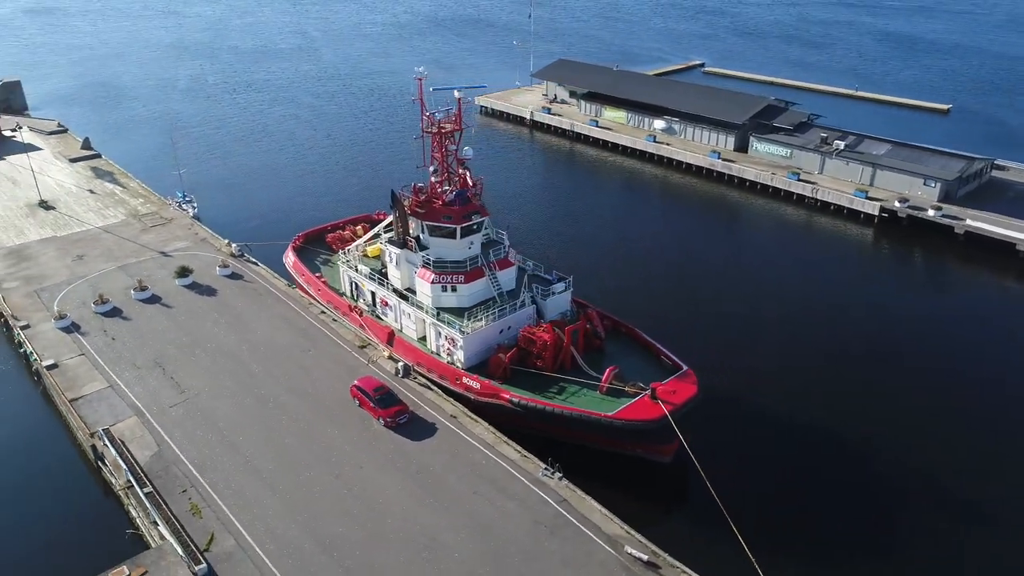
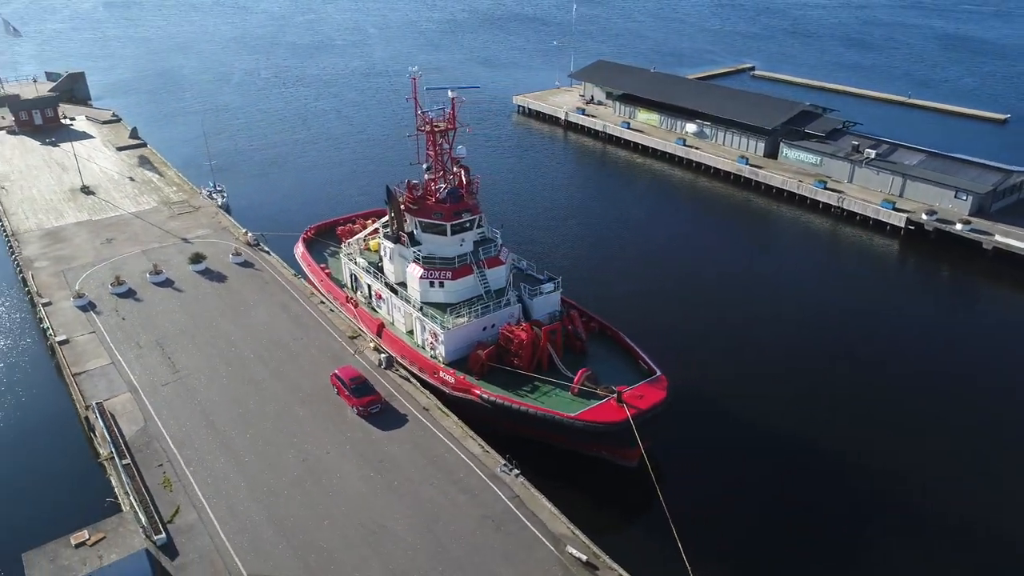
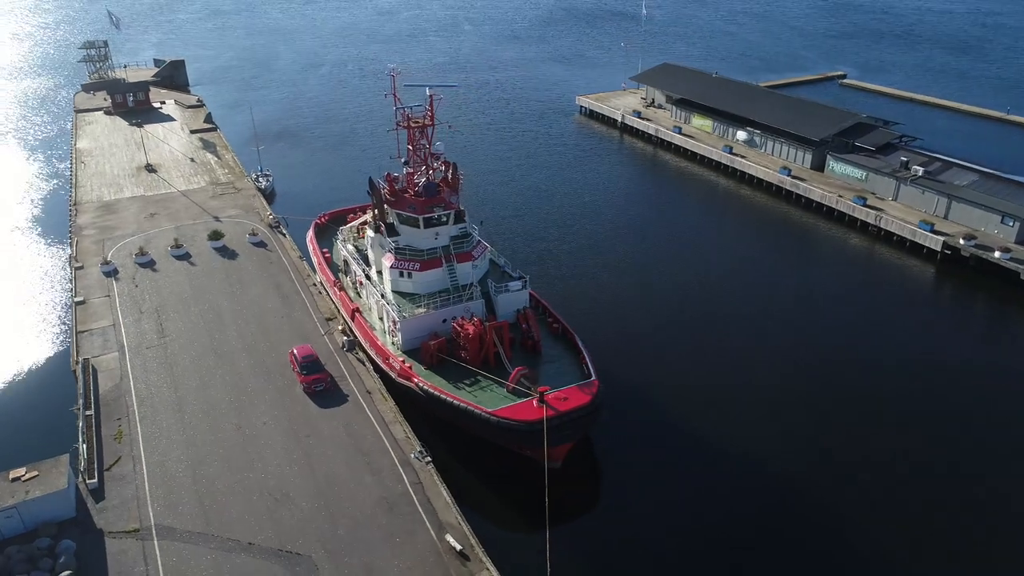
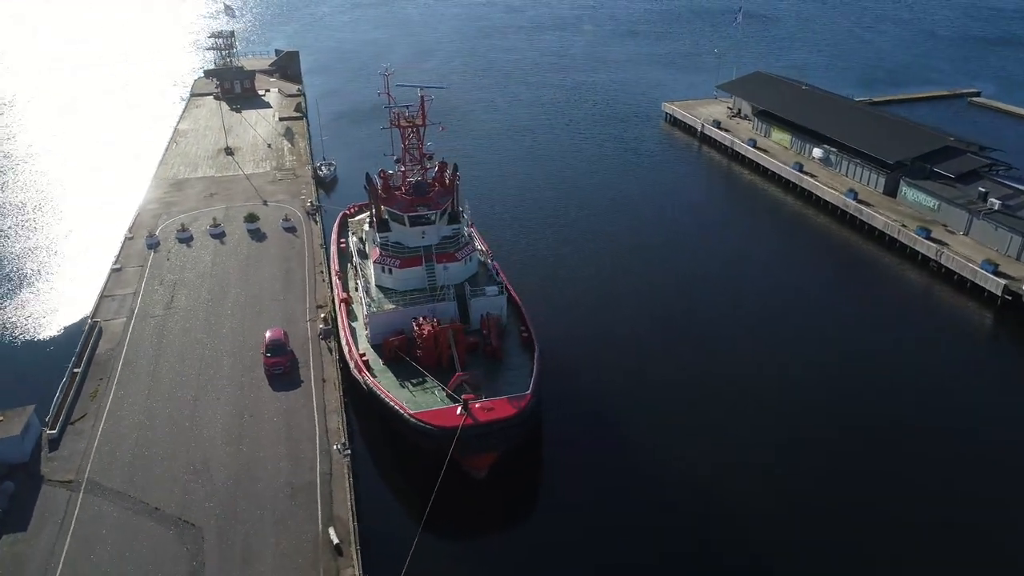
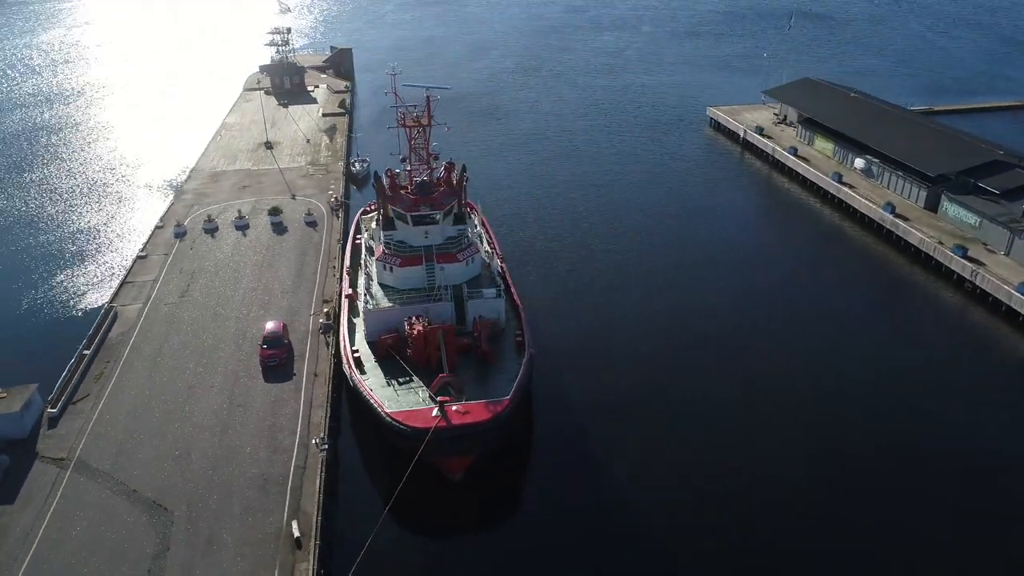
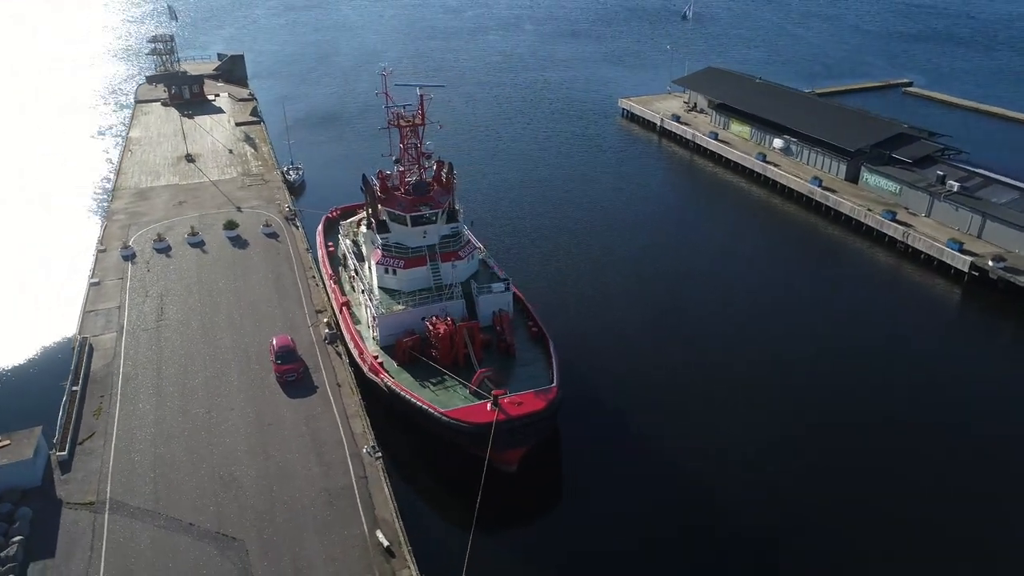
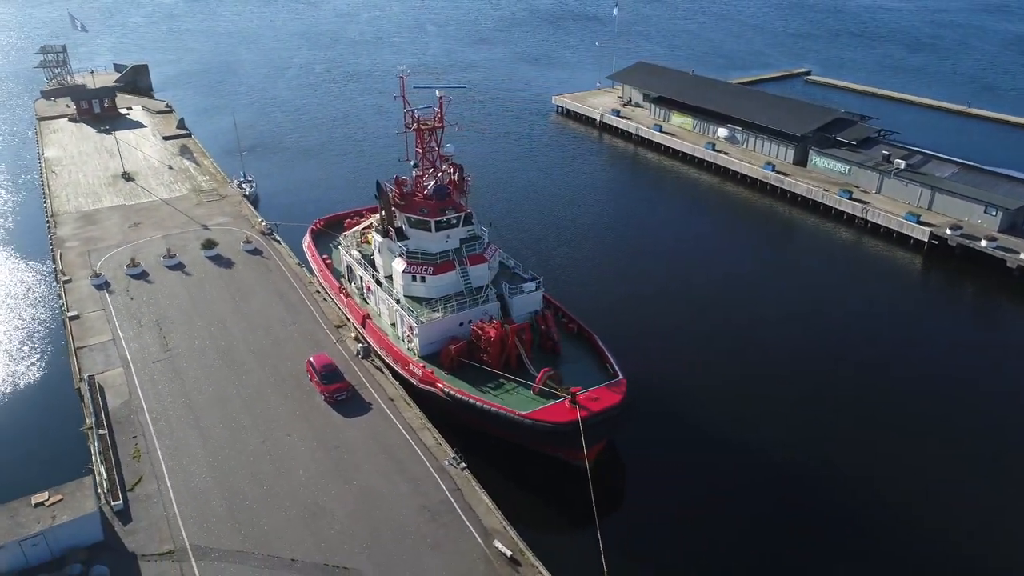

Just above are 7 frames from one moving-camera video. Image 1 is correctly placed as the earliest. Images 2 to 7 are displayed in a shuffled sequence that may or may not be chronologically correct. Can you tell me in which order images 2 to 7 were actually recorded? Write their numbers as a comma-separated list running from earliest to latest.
2, 7, 3, 6, 4, 5
